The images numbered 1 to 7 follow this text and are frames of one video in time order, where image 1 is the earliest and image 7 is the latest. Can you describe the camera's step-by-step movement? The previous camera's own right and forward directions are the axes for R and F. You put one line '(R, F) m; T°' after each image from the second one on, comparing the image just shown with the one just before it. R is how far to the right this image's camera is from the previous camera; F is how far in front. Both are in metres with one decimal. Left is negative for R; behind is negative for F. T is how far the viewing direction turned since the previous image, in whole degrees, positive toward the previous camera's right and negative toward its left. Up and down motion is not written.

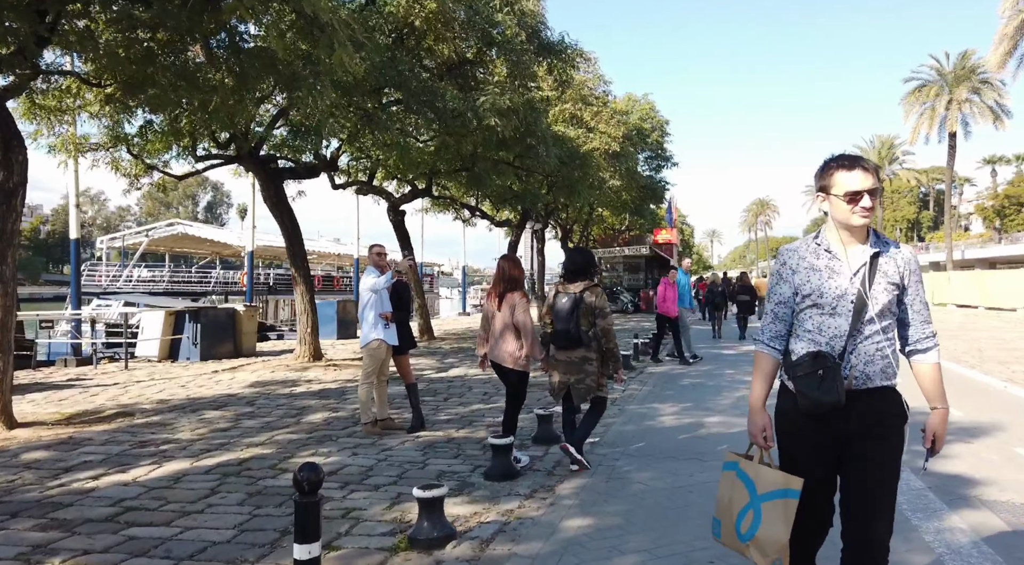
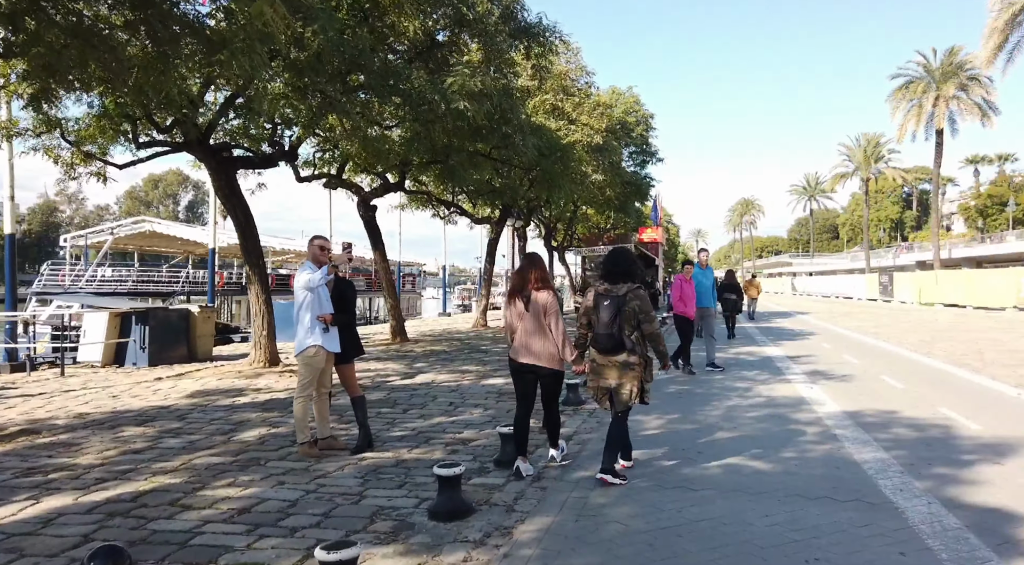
(+0.2, +0.9) m; +1°
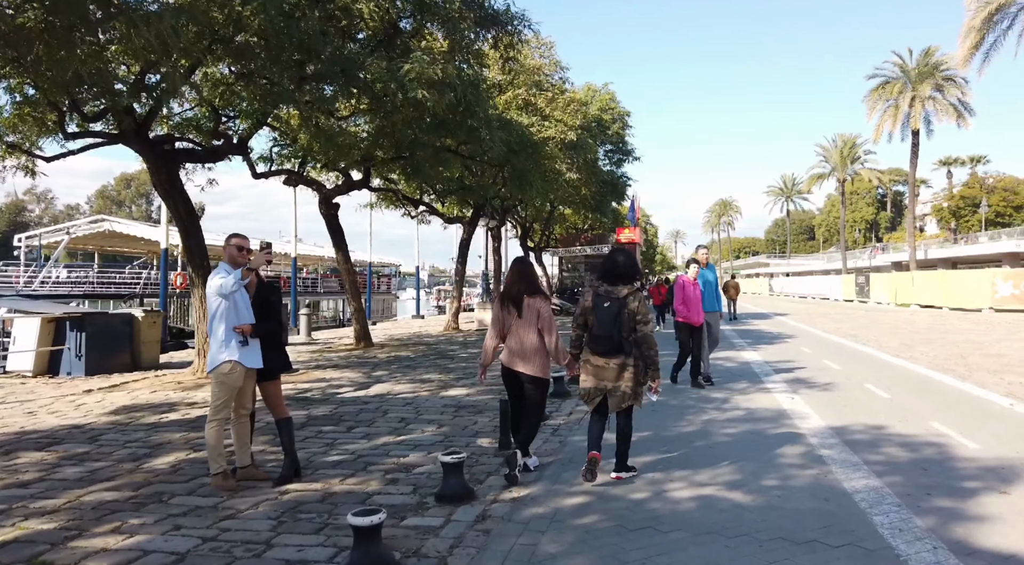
(+0.2, +0.7) m; +2°
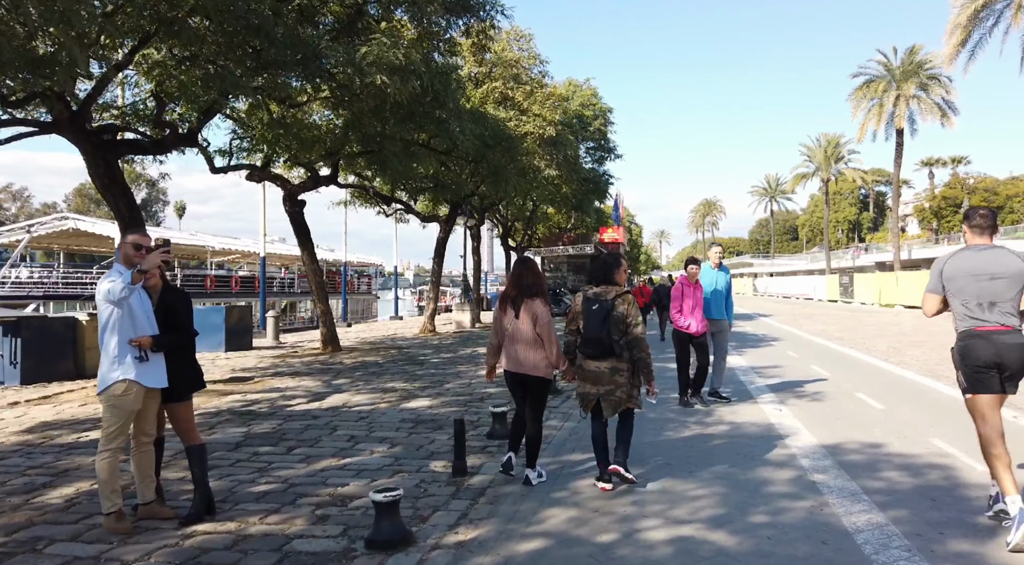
(+0.2, +0.8) m; +1°
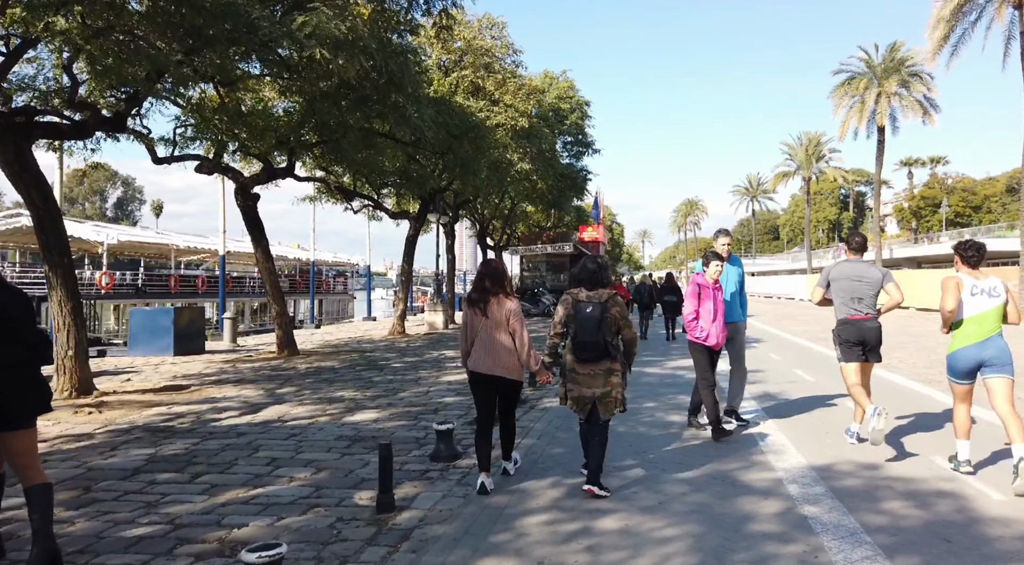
(+0.3, +0.9) m; +1°
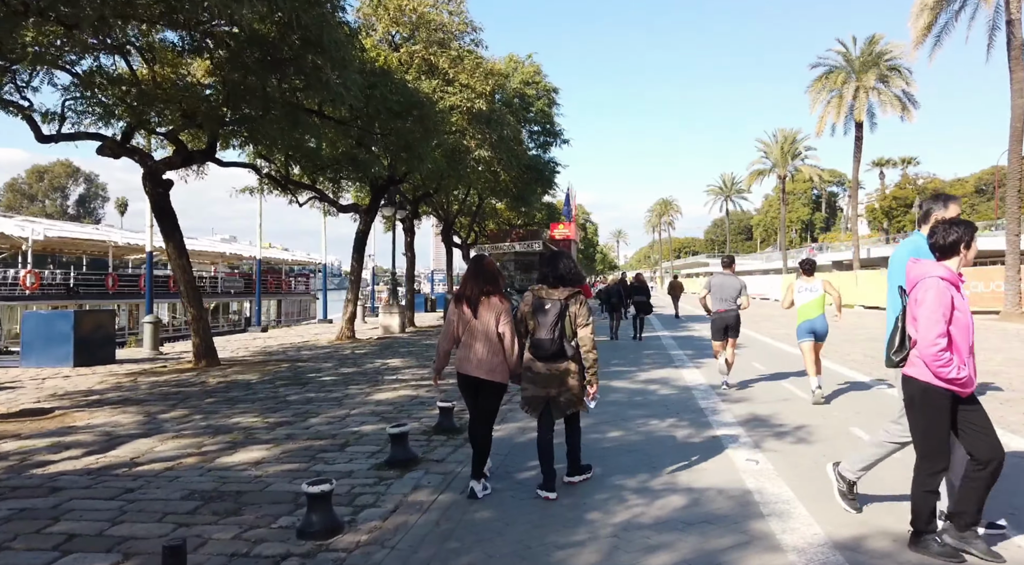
(+0.4, +1.8) m; +2°
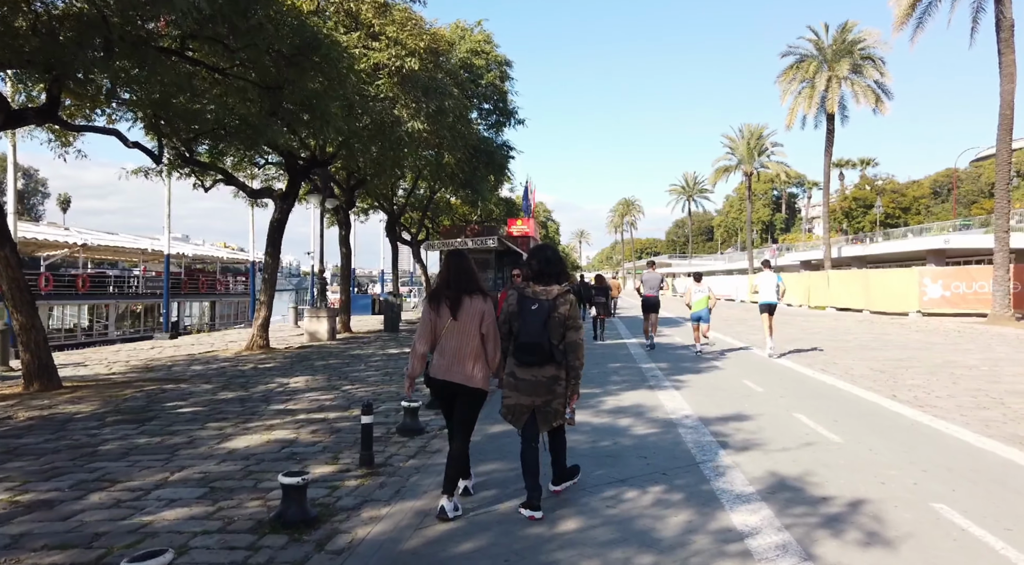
(+0.4, +2.9) m; +3°
